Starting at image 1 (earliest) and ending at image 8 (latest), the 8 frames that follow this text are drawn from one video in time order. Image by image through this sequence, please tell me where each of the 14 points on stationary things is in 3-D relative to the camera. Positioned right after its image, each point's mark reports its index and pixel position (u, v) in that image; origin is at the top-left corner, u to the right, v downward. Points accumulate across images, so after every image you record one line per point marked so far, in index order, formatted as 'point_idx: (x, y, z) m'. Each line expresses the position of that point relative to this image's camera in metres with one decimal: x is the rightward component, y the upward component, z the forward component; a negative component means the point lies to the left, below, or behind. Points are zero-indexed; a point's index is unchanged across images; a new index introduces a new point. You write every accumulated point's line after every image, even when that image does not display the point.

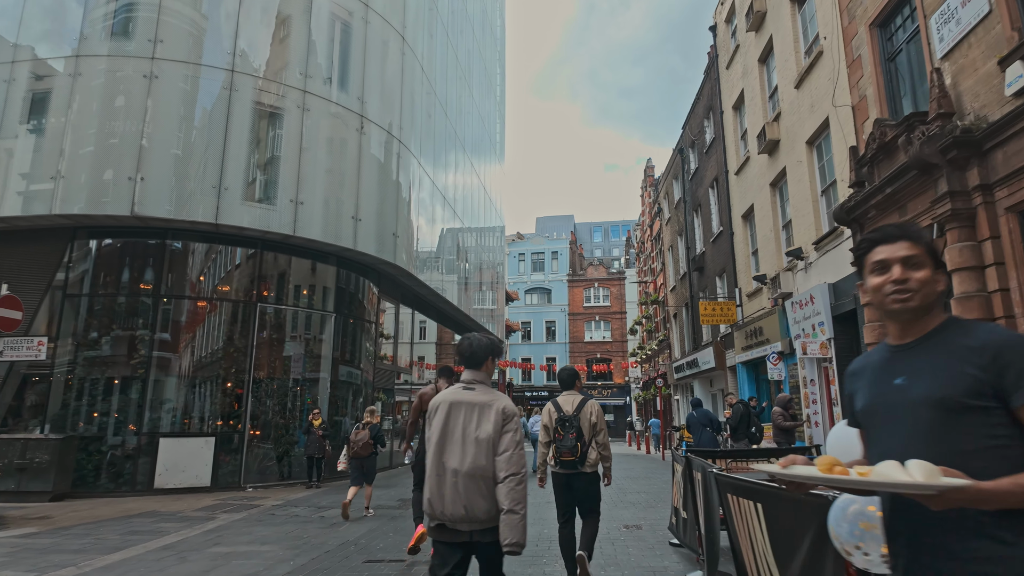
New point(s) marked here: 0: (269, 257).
0: (-6.0, +0.8, +14.2) m
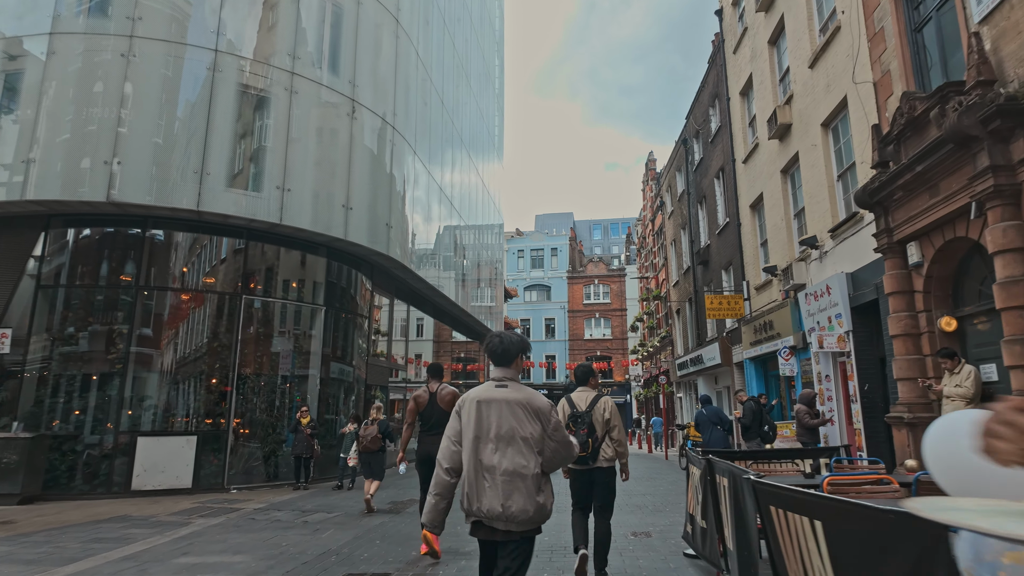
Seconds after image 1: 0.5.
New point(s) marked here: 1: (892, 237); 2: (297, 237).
0: (-6.0, +1.0, +13.6) m
1: (+5.4, +0.7, +8.2) m
2: (-5.2, +1.3, +14.0) m
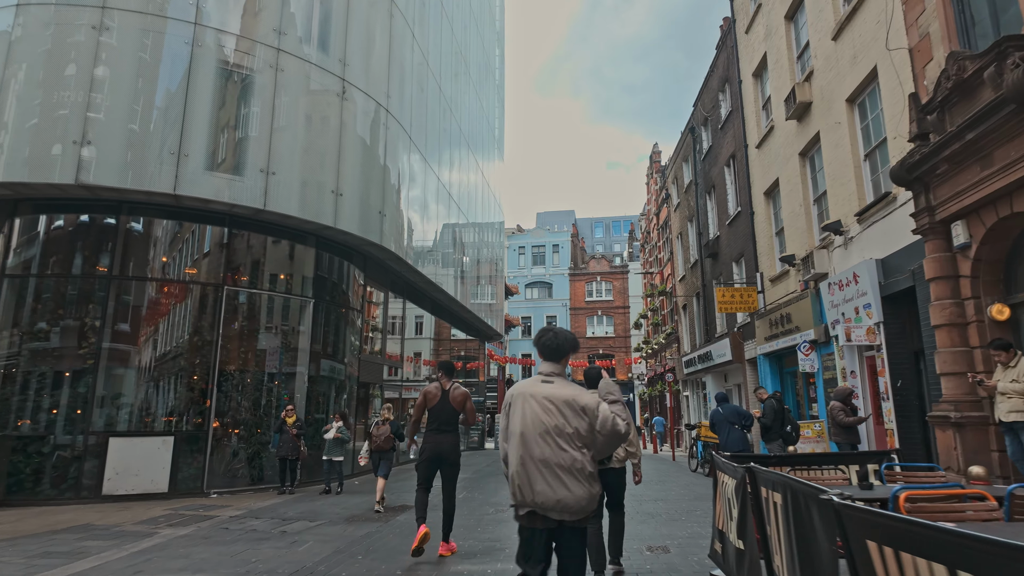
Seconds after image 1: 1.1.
0: (-6.0, +1.1, +12.8) m
1: (+5.4, +0.9, +7.4) m
2: (-5.2, +1.5, +13.2) m
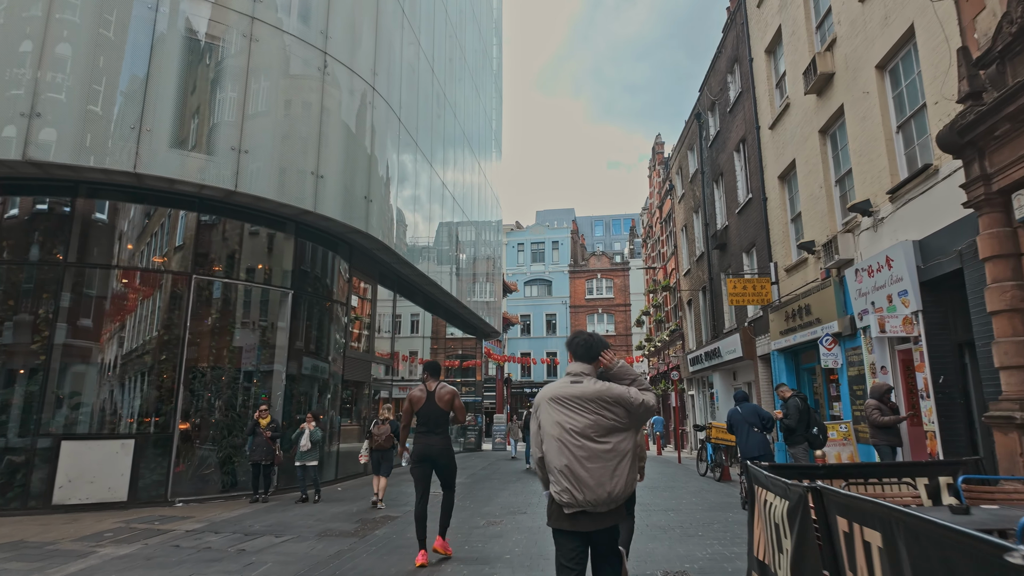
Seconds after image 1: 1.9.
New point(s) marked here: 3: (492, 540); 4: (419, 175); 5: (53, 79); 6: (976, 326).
0: (-6.1, +1.3, +11.8) m
1: (+5.3, +1.1, +6.4) m
2: (-5.3, +1.7, +12.2) m
3: (-0.3, -3.3, +7.5) m
4: (-2.8, +3.5, +17.8) m
5: (-8.0, +3.7, +10.0) m
6: (+5.5, -0.5, +6.8) m
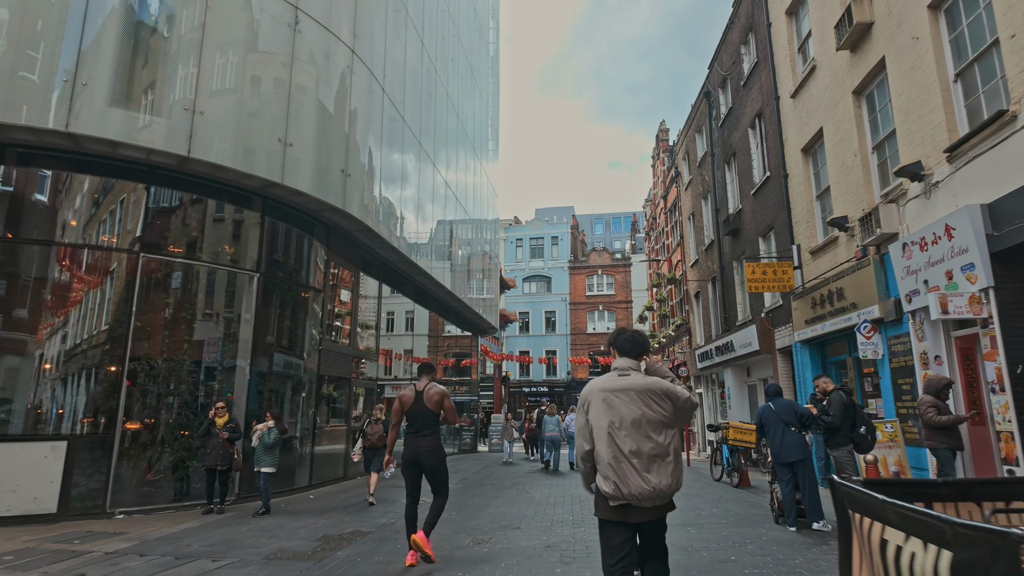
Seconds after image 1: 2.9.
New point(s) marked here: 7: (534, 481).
0: (-6.2, +1.7, +10.5) m
1: (+5.2, +1.5, +5.1) m
2: (-5.4, +2.0, +10.9) m
3: (-0.4, -3.0, +6.2) m
4: (-2.9, +3.8, +16.4) m
5: (-8.2, +4.0, +8.7) m
6: (+5.4, -0.1, +5.5) m
7: (+0.5, -4.3, +12.9) m
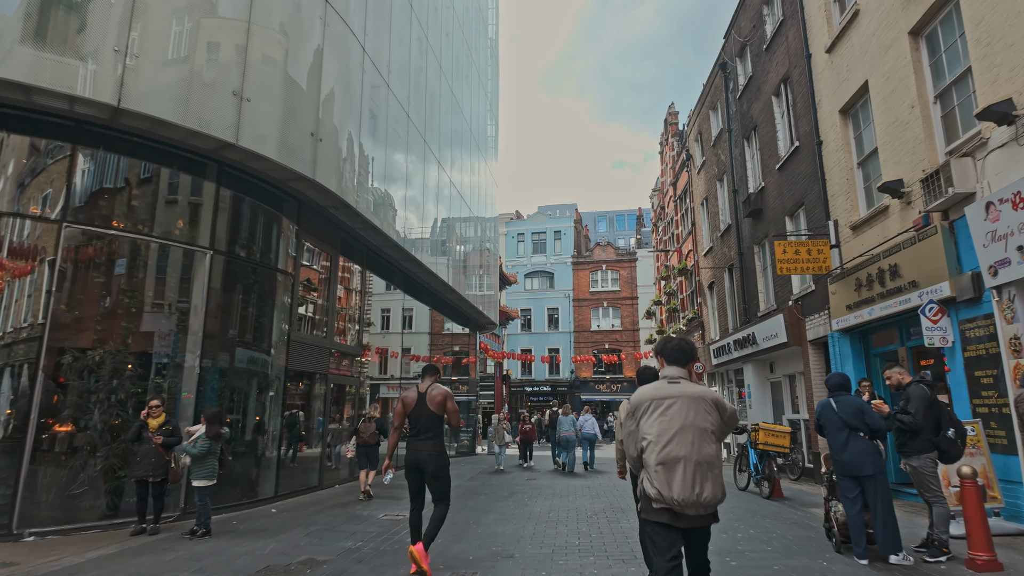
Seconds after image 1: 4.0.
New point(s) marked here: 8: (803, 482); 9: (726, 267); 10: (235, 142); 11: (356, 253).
0: (-6.3, +2.0, +9.0) m
1: (+5.1, +1.8, +3.5) m
2: (-5.5, +2.3, +9.4) m
3: (-0.5, -2.6, +4.7) m
4: (-3.0, +4.1, +15.0) m
5: (-8.2, +4.3, +7.2) m
6: (+5.3, +0.2, +4.0) m
7: (+0.5, -4.0, +11.4) m
8: (+5.9, -3.9, +11.6) m
9: (+6.5, +0.6, +17.6) m
10: (-4.4, +2.3, +9.4) m
11: (-4.0, +0.9, +14.7) m
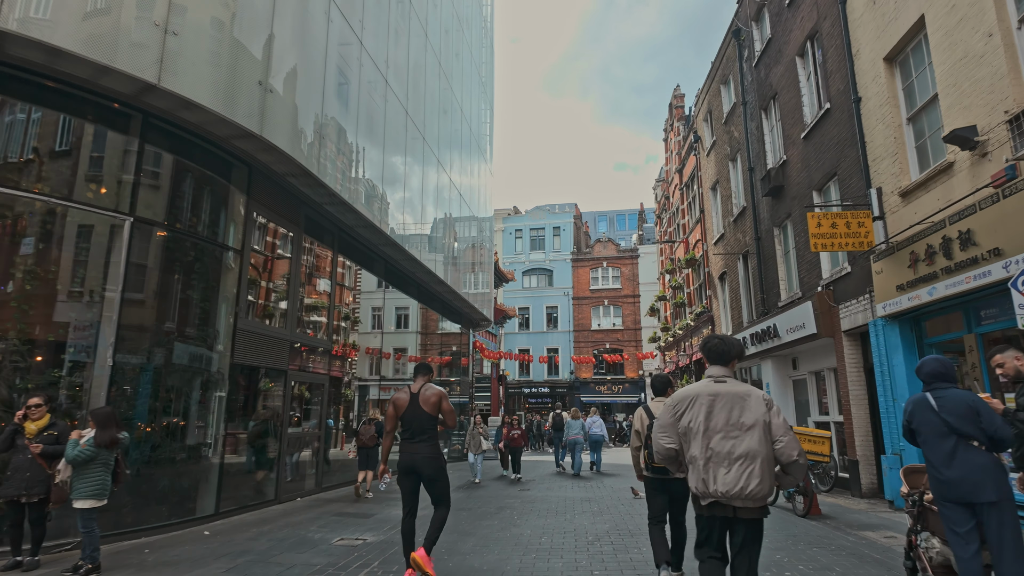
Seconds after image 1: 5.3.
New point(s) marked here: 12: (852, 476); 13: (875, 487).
0: (-6.5, +2.3, +7.4) m
1: (+4.8, +2.2, +1.9) m
2: (-5.7, +2.6, +7.8) m
3: (-0.7, -2.3, +3.1) m
4: (-3.2, +4.4, +13.4) m
5: (-8.5, +4.7, +5.7) m
6: (+5.1, +0.6, +2.4) m
7: (+0.2, -3.7, +9.8) m
8: (+5.7, -3.6, +10.0) m
9: (+6.3, +0.9, +16.0) m
10: (-4.6, +2.6, +7.8) m
11: (-4.2, +1.2, +13.1) m
12: (+5.8, -3.2, +9.8) m
13: (+6.0, -3.3, +9.6) m
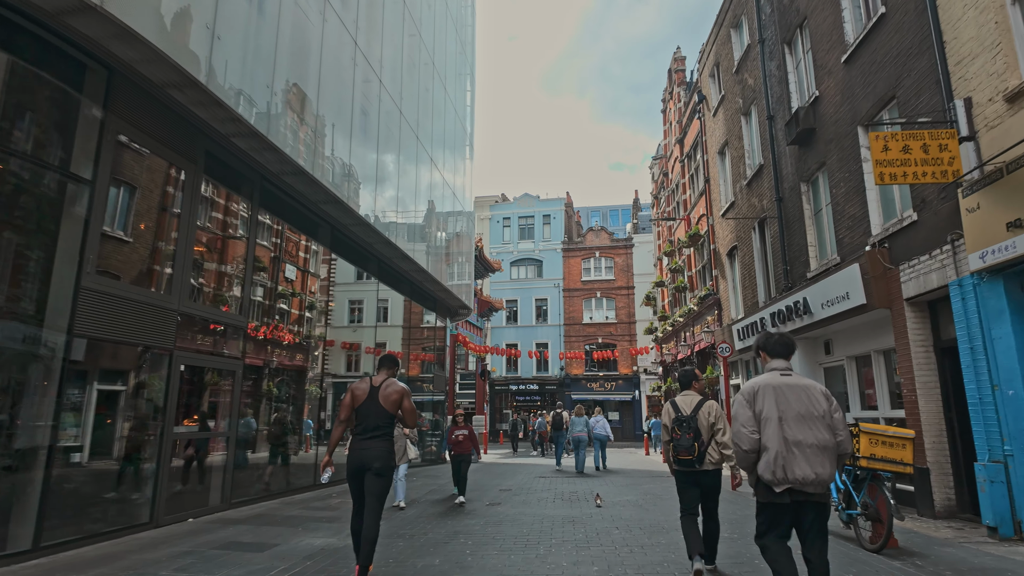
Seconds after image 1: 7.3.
0: (-7.0, +3.0, +4.8) m
1: (+4.4, +2.8, -0.5) m
2: (-6.2, +3.3, +5.2) m
3: (-1.1, -1.6, +0.6) m
4: (-3.8, +5.1, +10.8) m
5: (-8.9, +5.3, +3.1) m
6: (+4.6, +1.2, -0.1) m
7: (-0.3, -3.0, +7.3) m
8: (+5.1, -3.0, +7.6) m
9: (+5.7, +1.5, +13.6) m
10: (-5.1, +3.2, +5.3) m
11: (-4.8, +1.8, +10.6) m
12: (+5.3, -2.6, +7.4) m
13: (+5.5, -2.7, +7.2) m
